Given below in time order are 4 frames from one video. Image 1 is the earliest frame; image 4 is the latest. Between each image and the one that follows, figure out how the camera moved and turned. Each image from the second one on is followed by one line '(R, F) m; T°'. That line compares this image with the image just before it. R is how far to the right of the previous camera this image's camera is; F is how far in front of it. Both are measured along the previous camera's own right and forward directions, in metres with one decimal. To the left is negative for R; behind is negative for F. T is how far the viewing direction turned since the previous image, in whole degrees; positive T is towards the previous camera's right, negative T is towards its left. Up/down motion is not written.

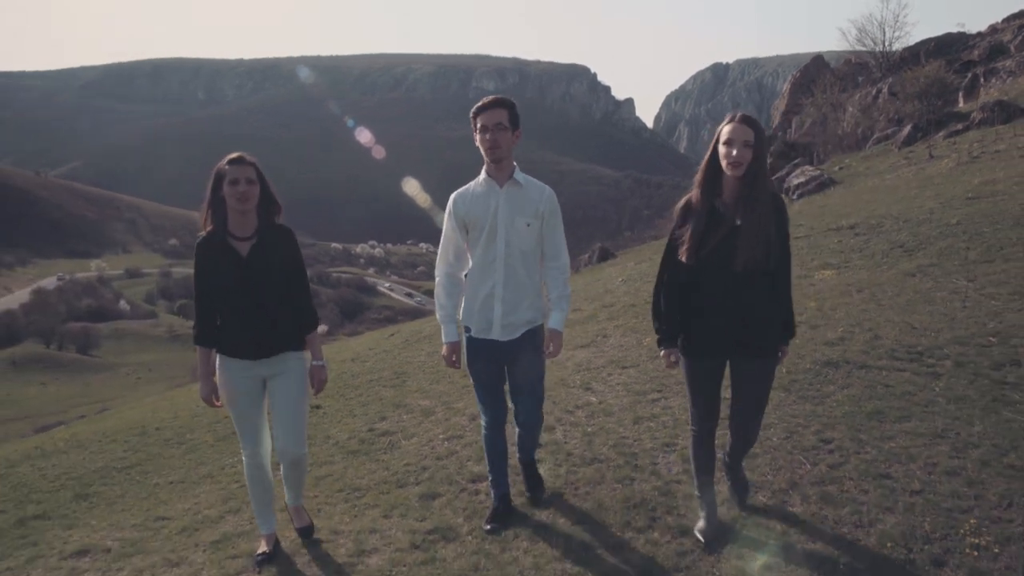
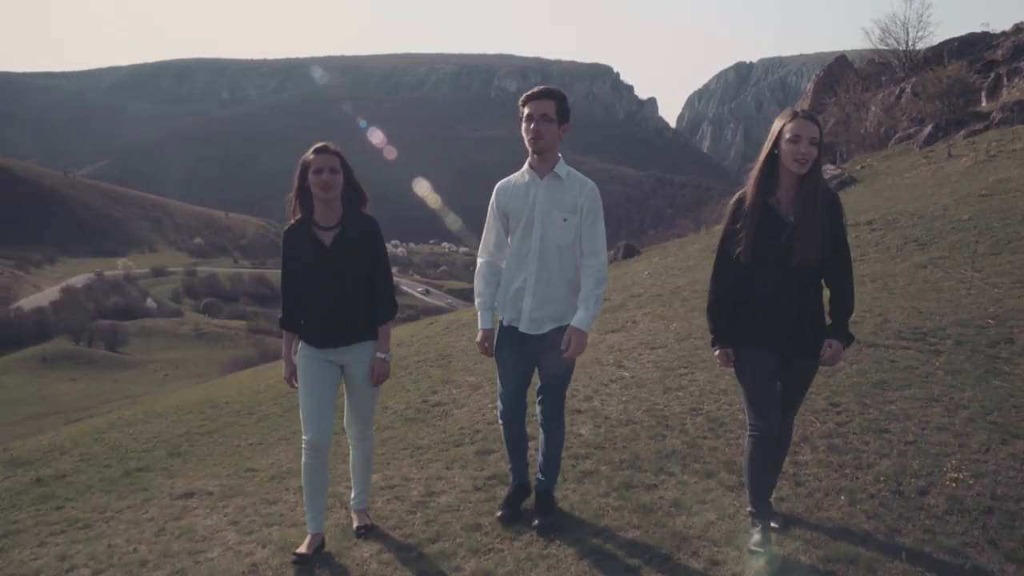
(-0.2, -0.9) m; -2°
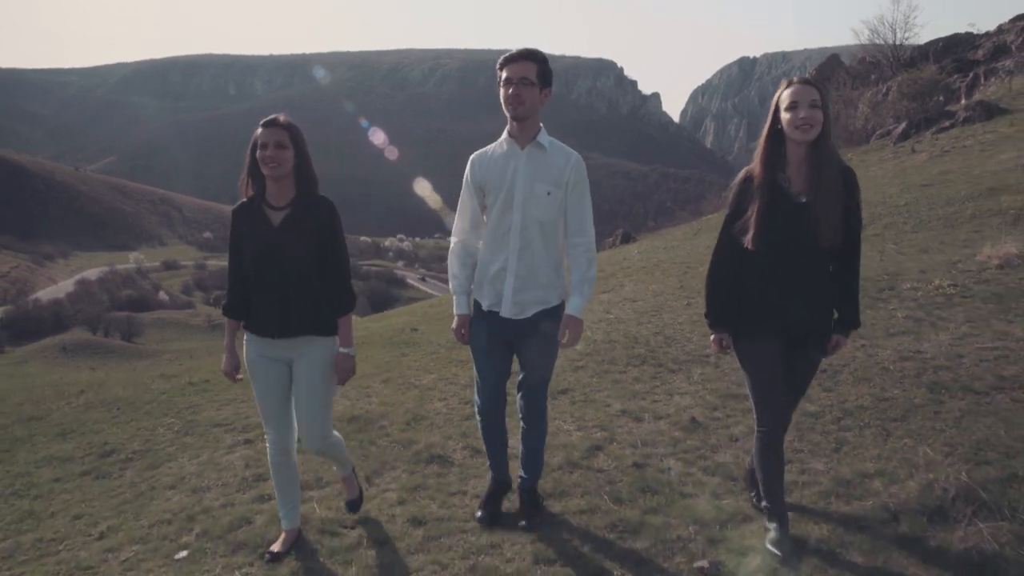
(-0.1, -2.8) m; 0°
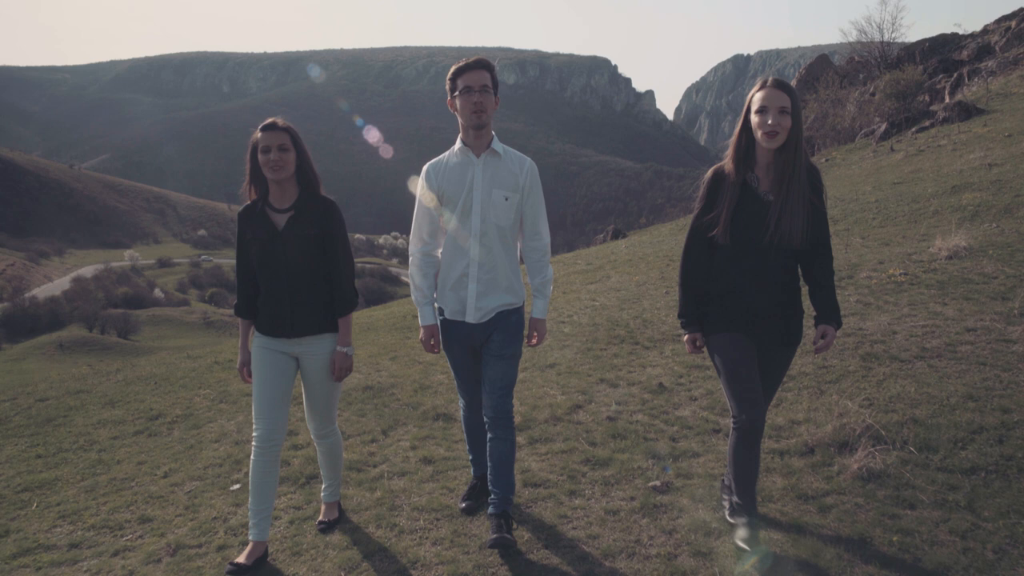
(0.0, -1.1) m; 0°
